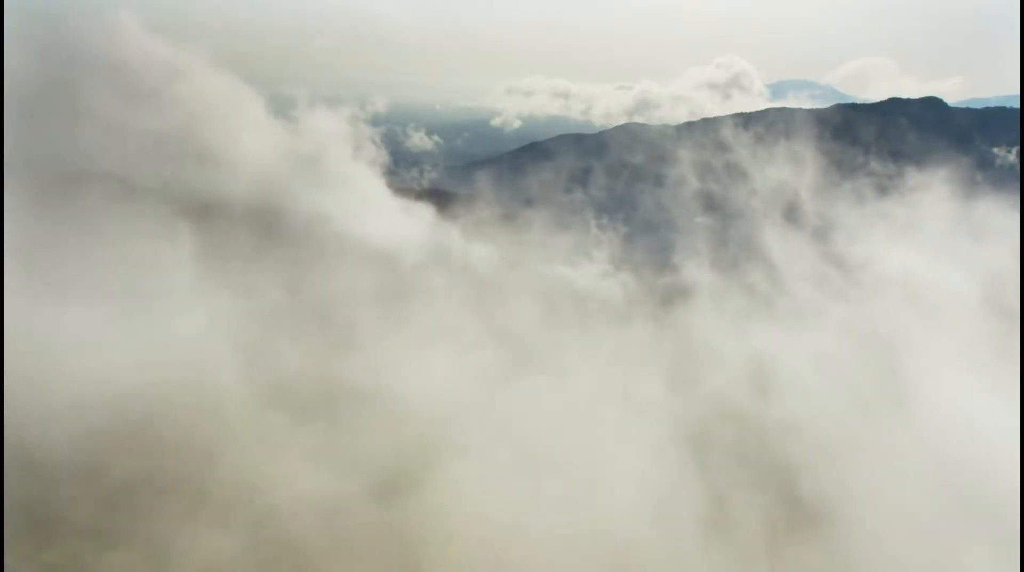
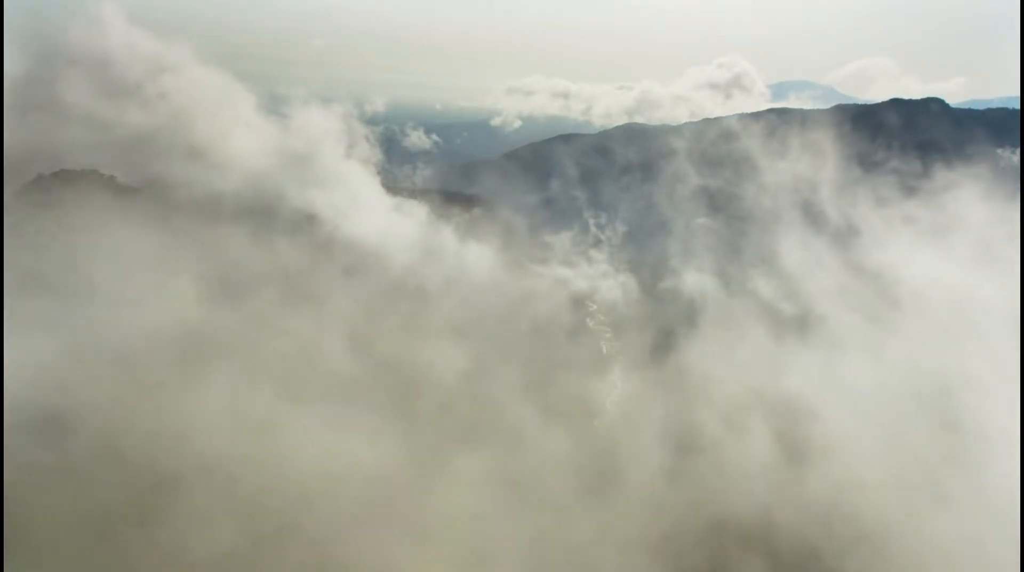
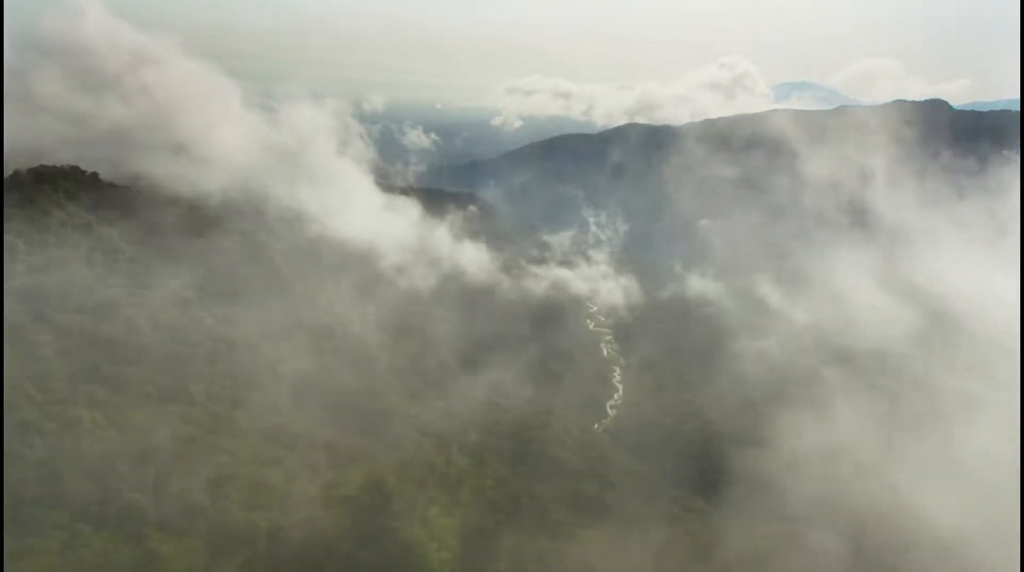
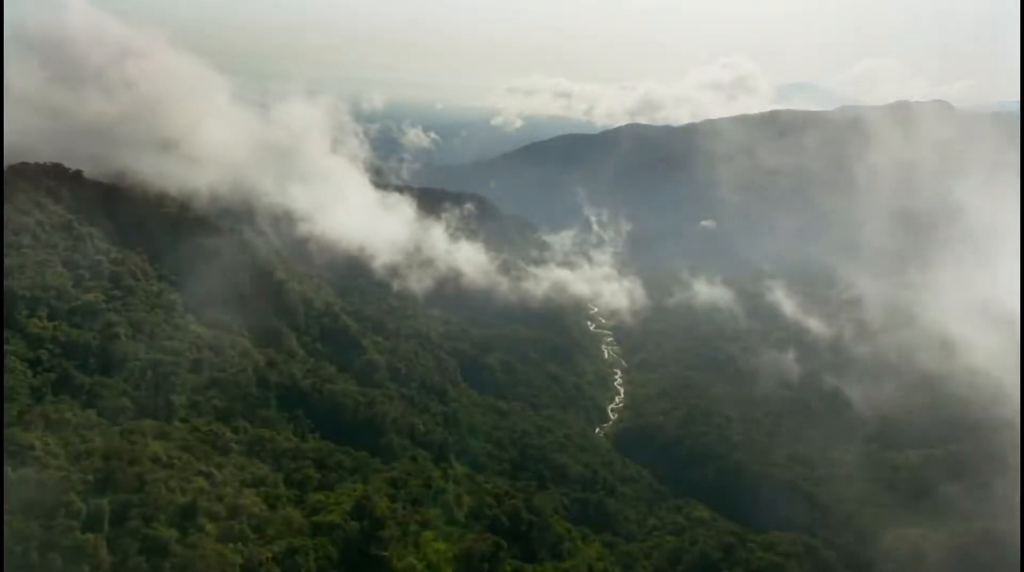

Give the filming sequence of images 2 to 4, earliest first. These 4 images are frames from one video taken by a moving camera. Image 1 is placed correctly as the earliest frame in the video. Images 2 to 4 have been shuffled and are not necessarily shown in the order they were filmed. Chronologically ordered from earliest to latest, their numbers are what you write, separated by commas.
2, 3, 4
